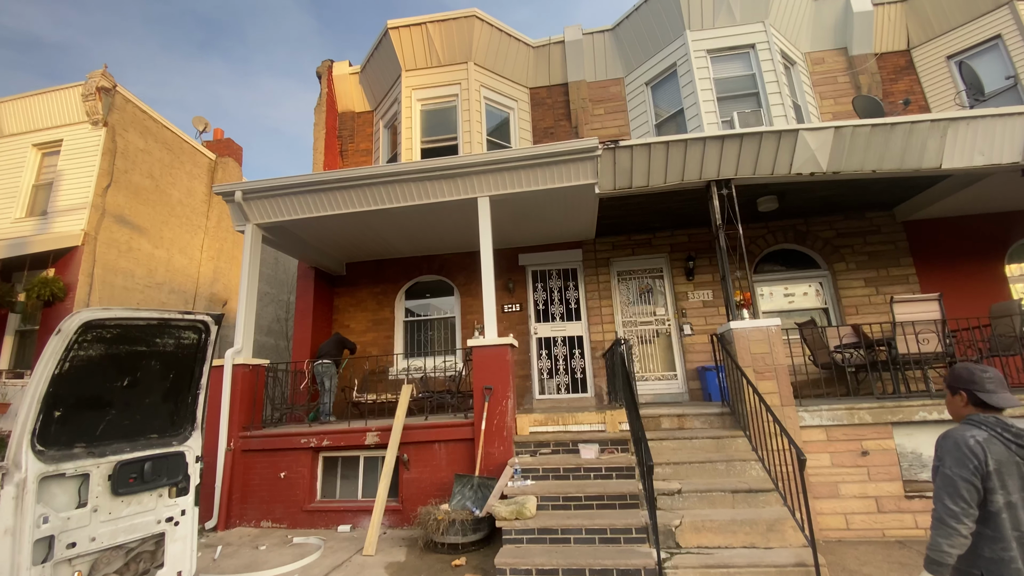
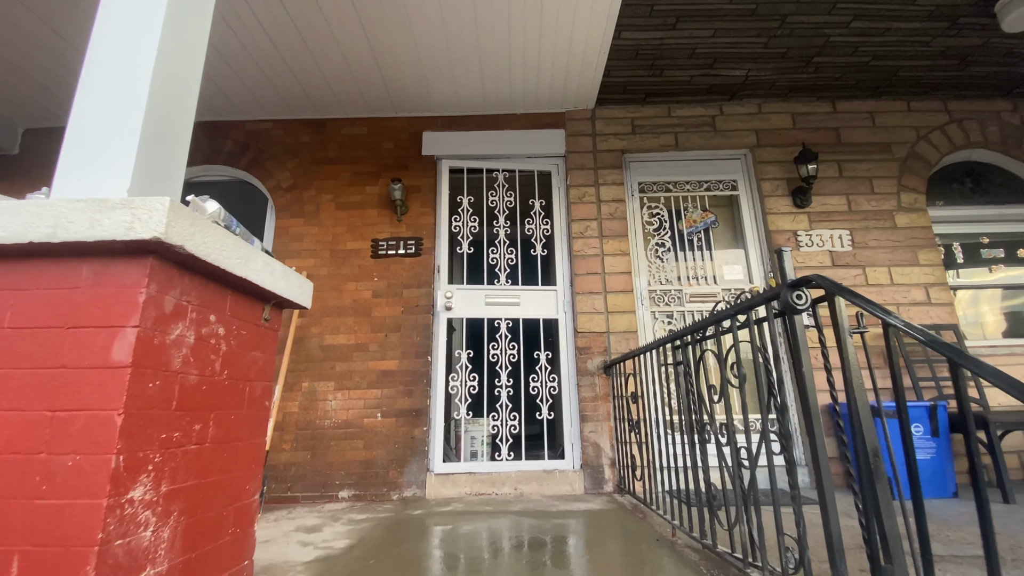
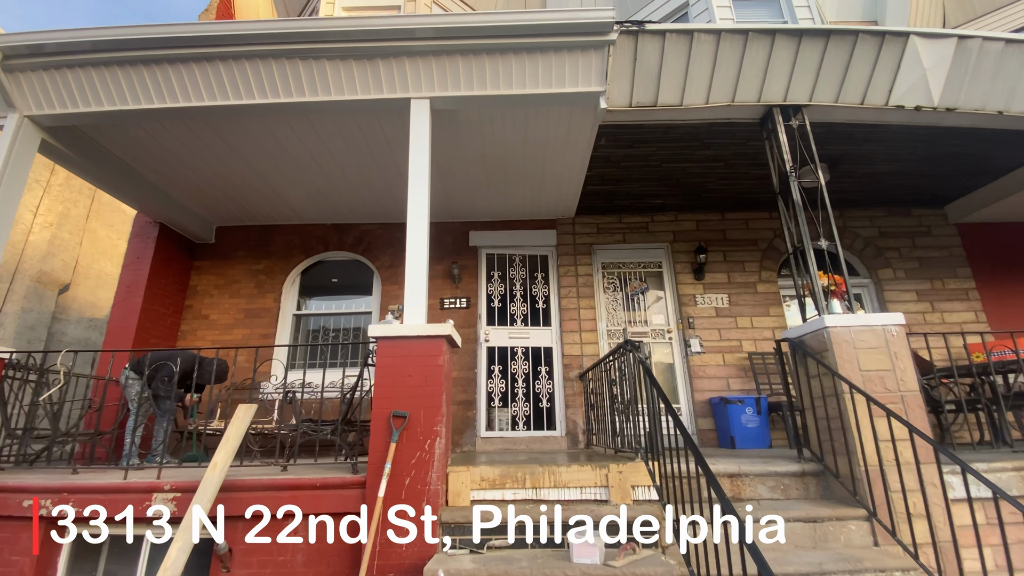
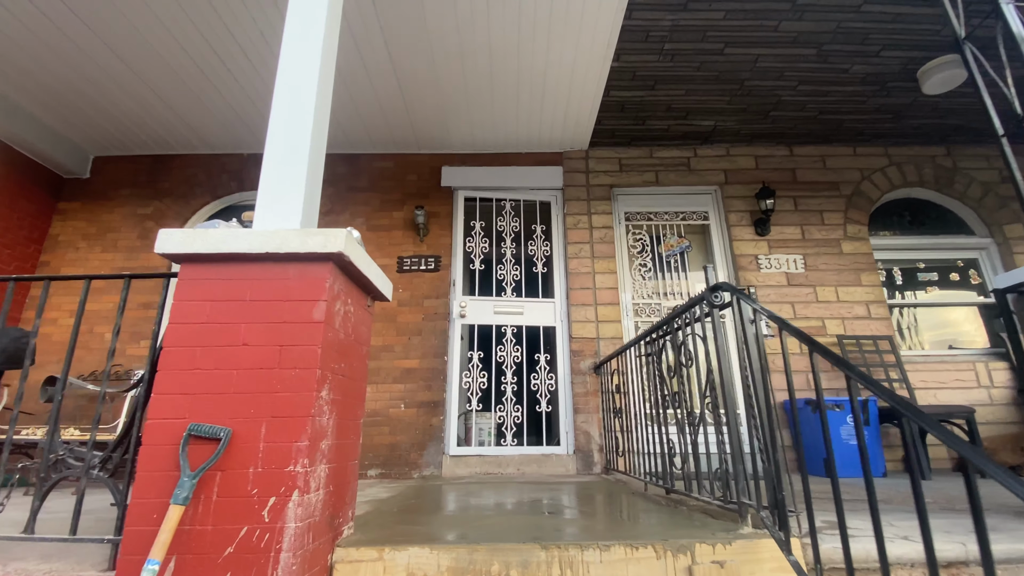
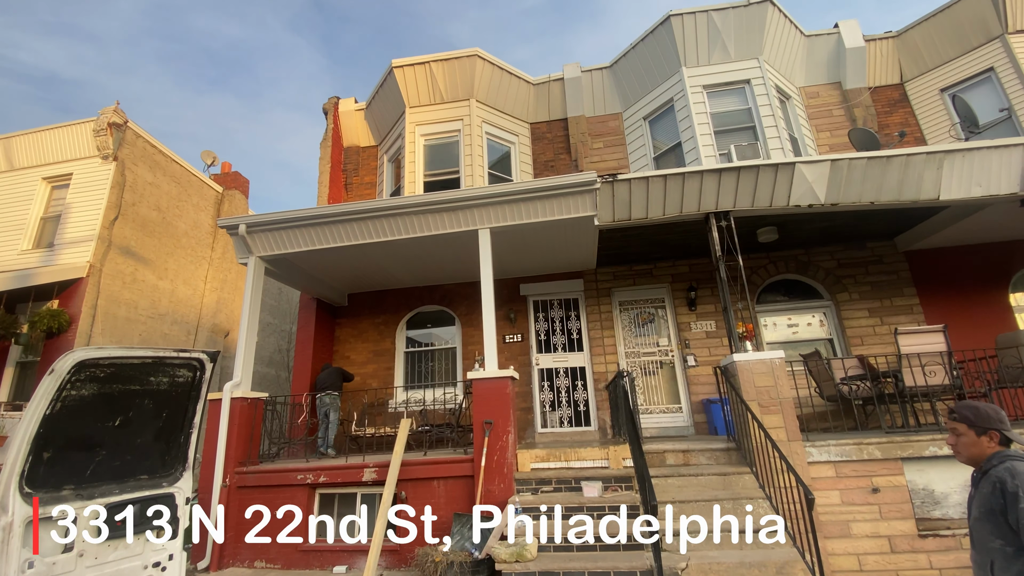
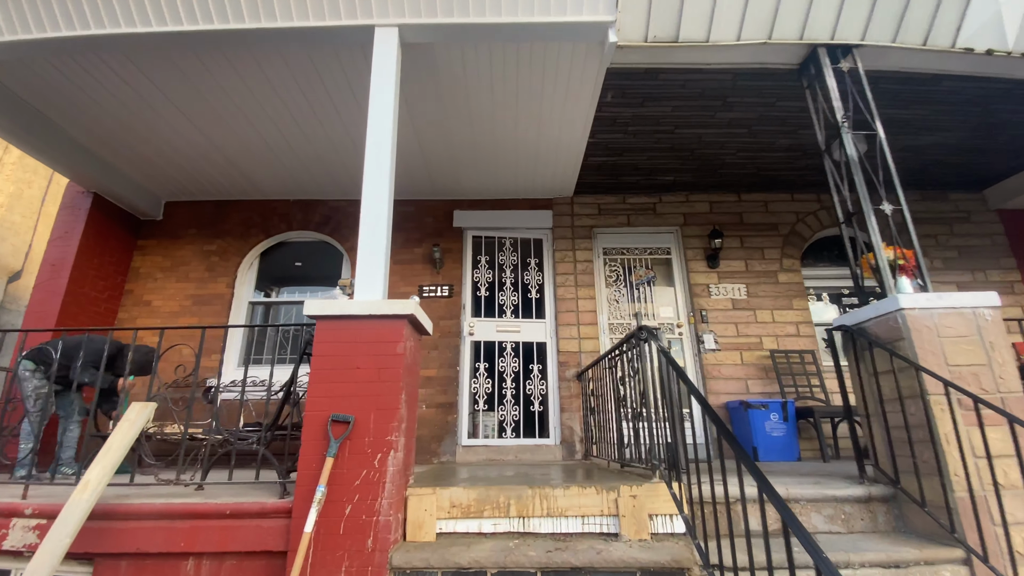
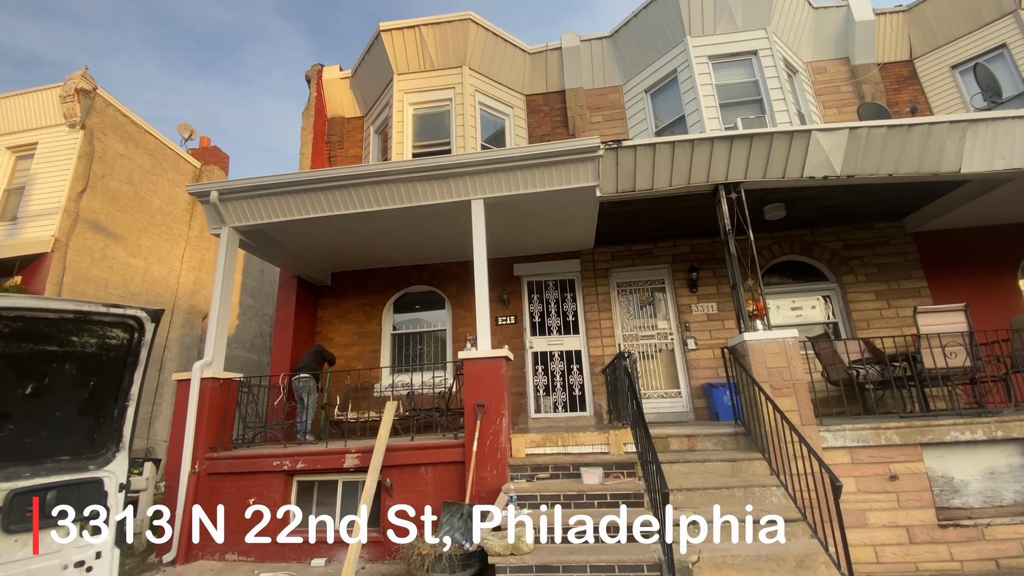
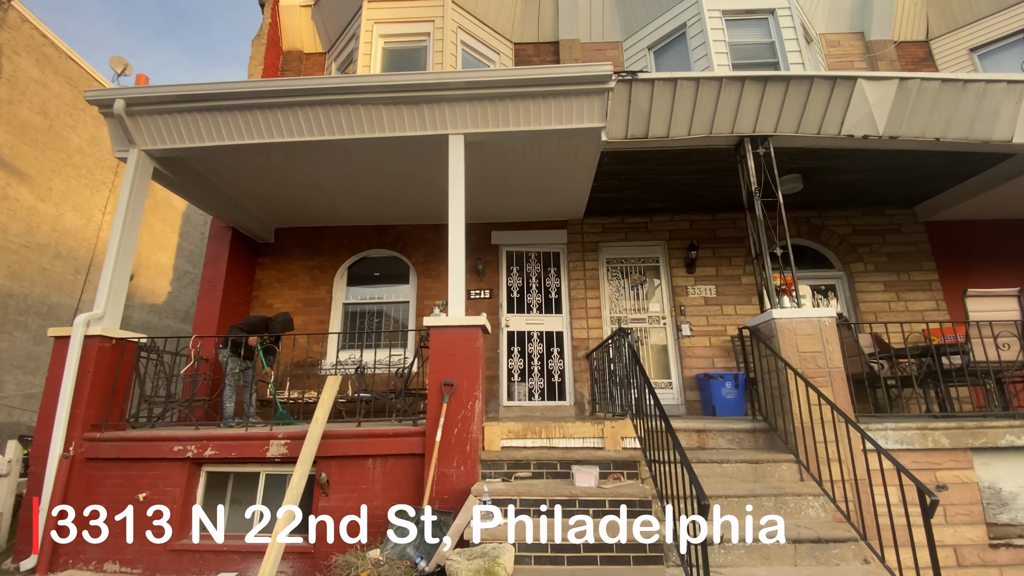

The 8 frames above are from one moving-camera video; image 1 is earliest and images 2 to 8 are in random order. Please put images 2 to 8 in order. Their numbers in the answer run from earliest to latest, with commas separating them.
5, 7, 8, 3, 6, 4, 2
